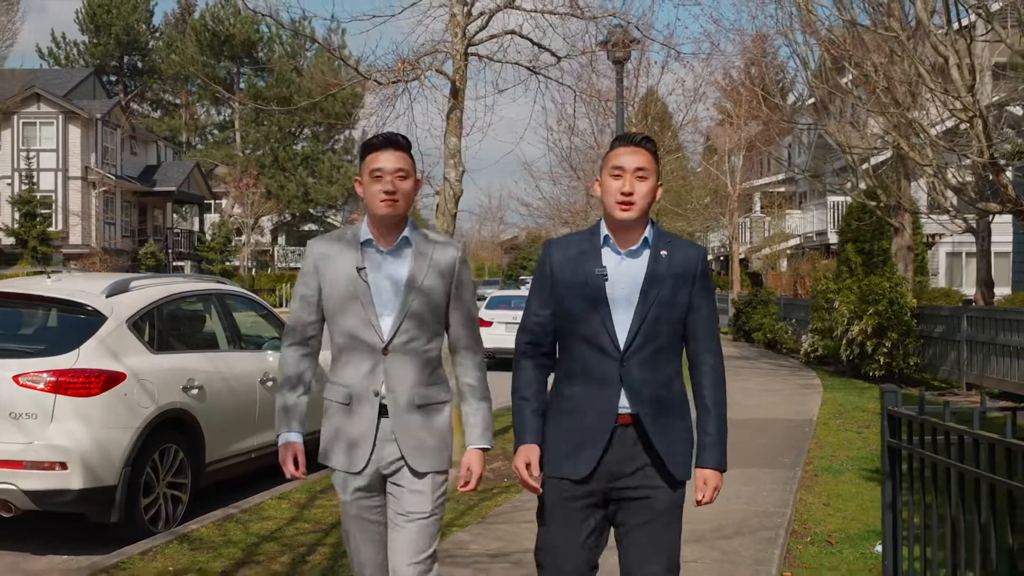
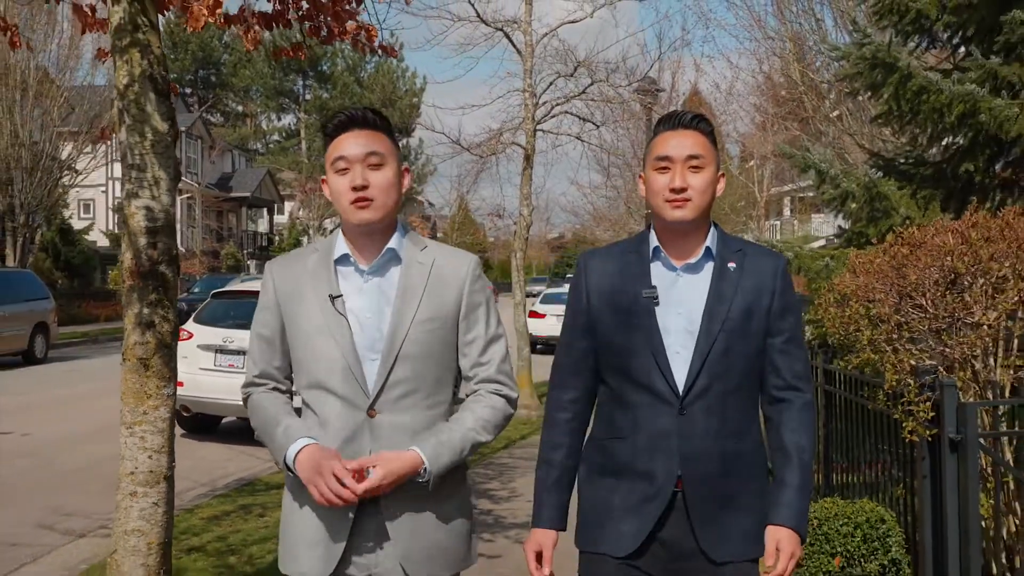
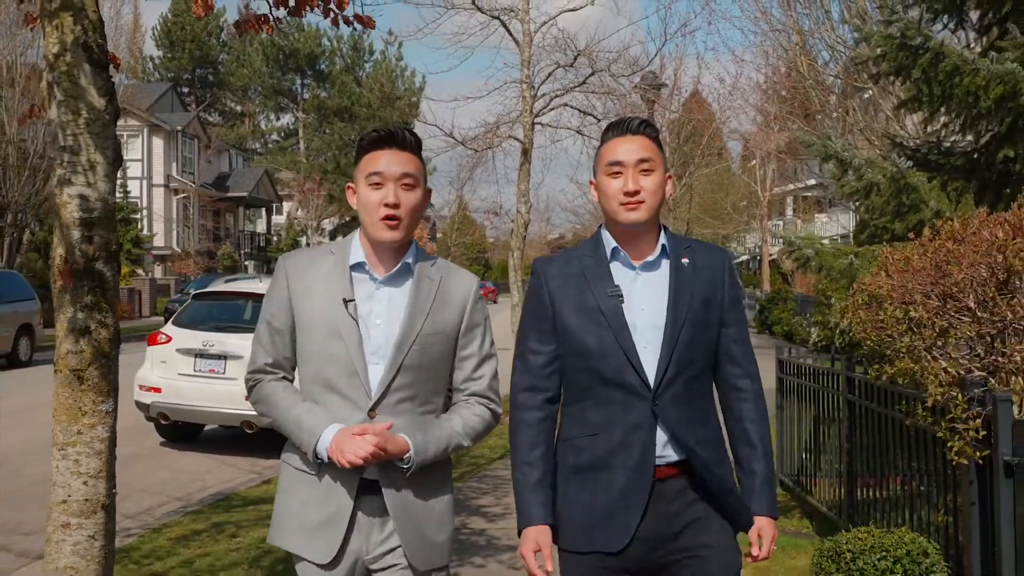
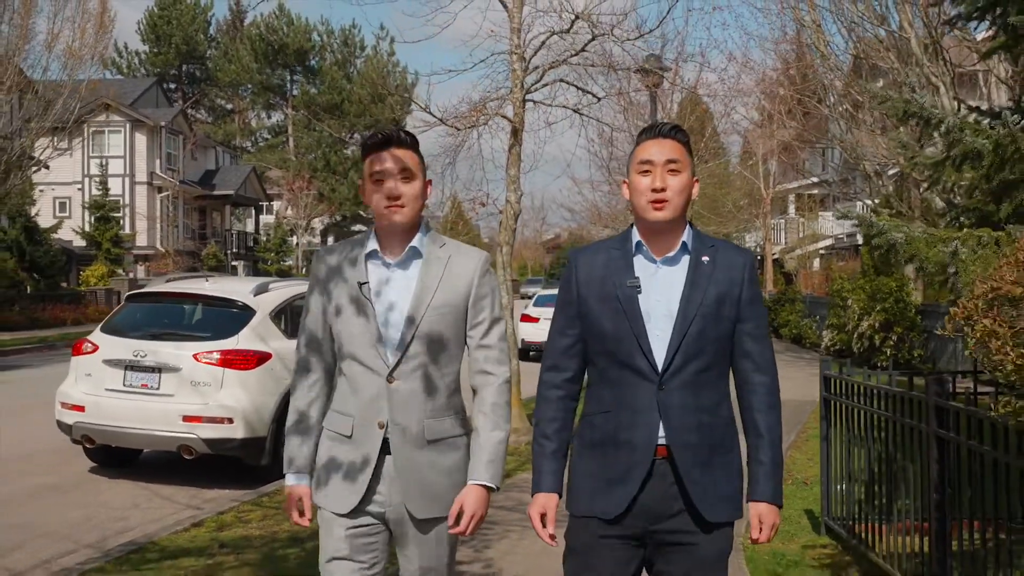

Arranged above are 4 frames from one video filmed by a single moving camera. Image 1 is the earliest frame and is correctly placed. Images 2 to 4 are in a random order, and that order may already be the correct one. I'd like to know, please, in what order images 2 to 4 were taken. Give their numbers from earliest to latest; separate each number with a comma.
4, 3, 2
